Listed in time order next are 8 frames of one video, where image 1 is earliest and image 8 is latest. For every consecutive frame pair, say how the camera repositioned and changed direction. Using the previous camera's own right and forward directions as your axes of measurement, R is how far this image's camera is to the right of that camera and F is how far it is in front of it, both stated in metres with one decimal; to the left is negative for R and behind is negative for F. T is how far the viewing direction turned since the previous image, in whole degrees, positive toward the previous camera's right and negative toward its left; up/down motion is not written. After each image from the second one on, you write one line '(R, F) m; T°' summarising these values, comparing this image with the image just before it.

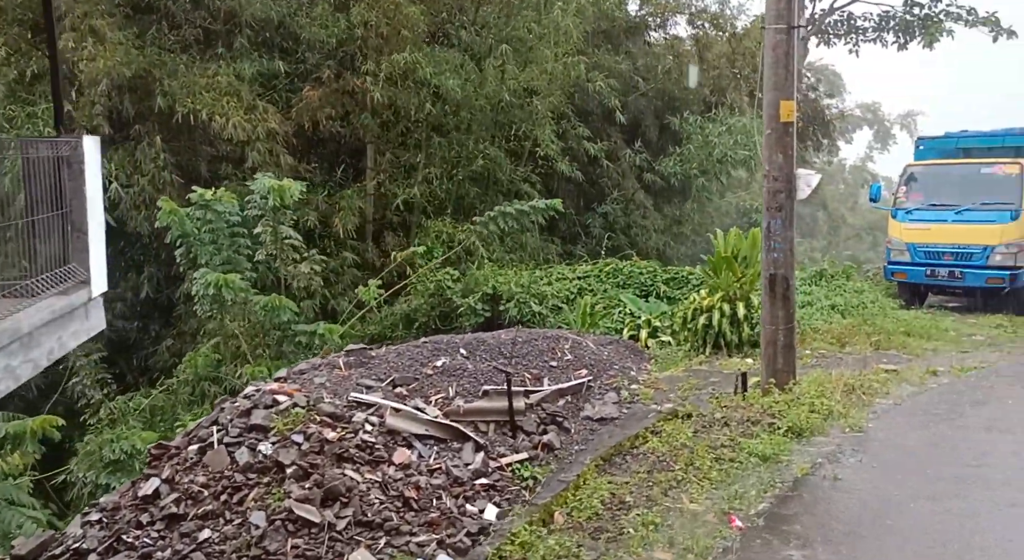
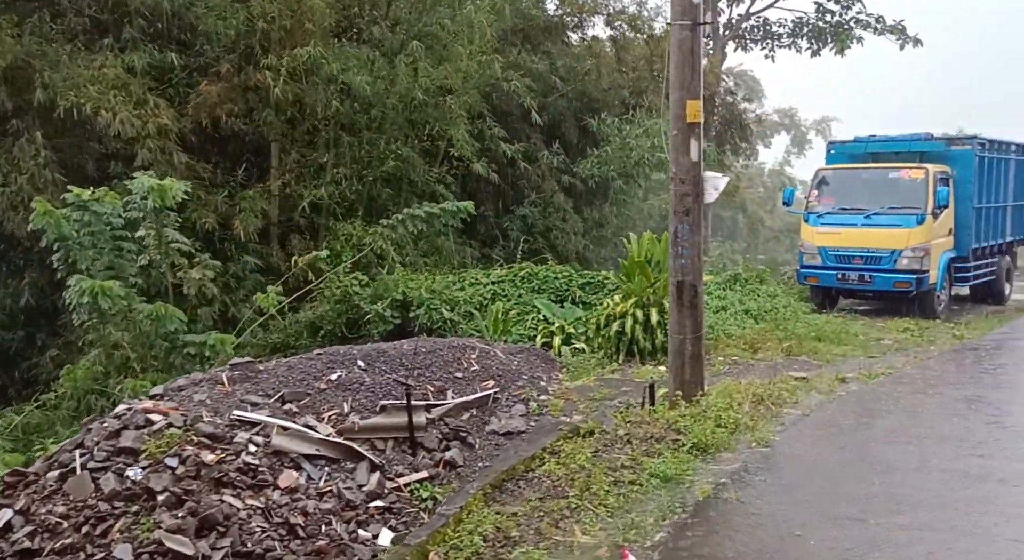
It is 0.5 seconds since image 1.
(+0.2, +0.4) m; +5°
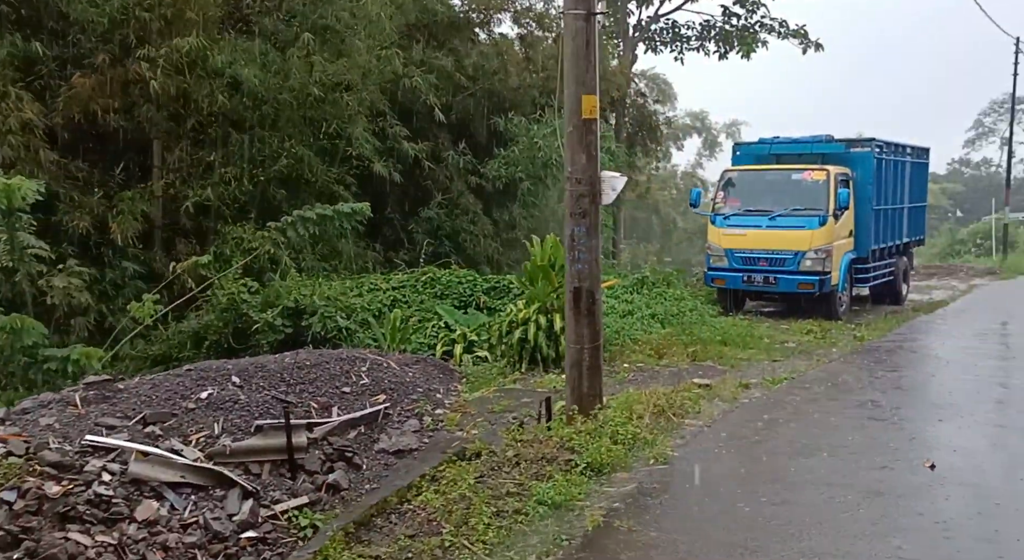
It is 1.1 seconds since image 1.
(+0.2, +0.5) m; +5°
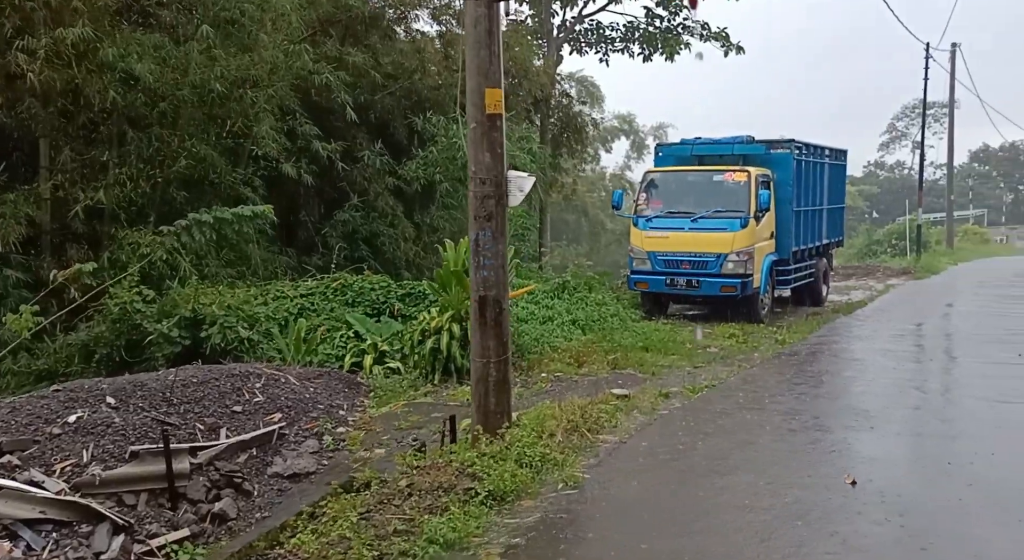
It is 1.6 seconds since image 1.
(+0.2, +0.5) m; +4°
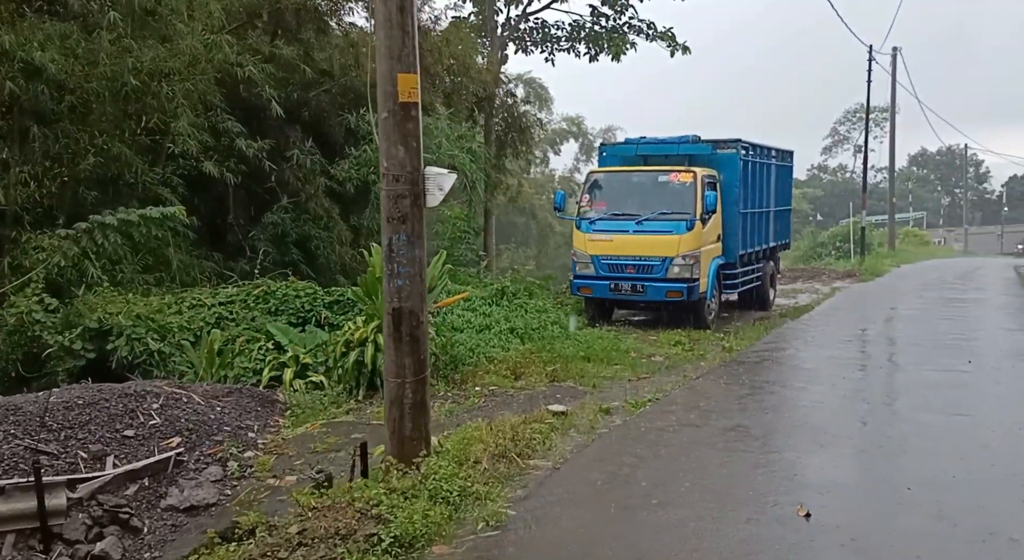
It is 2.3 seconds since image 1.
(+0.2, +0.6) m; +3°
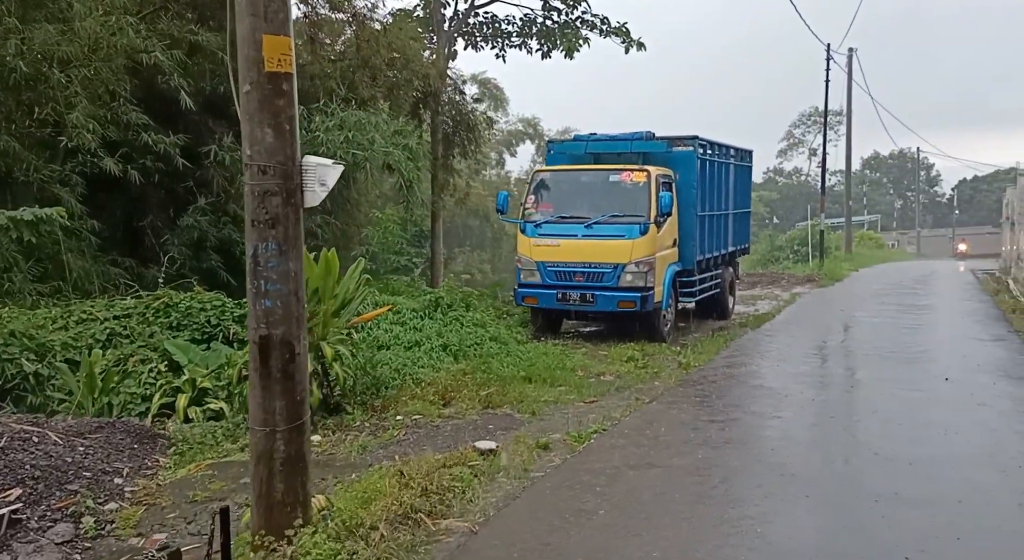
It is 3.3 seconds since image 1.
(+0.3, +1.0) m; +3°
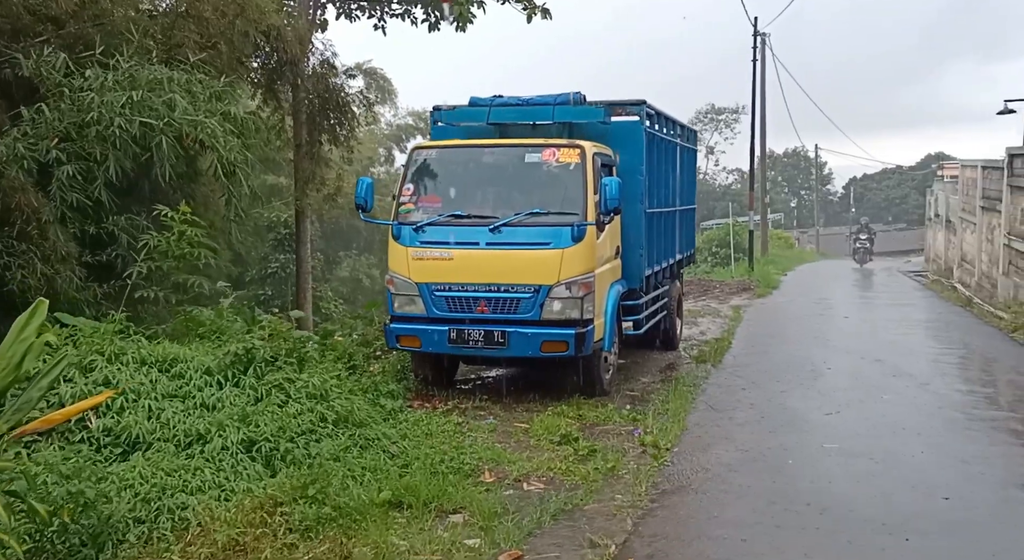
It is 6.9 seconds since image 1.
(+0.2, +3.6) m; +7°
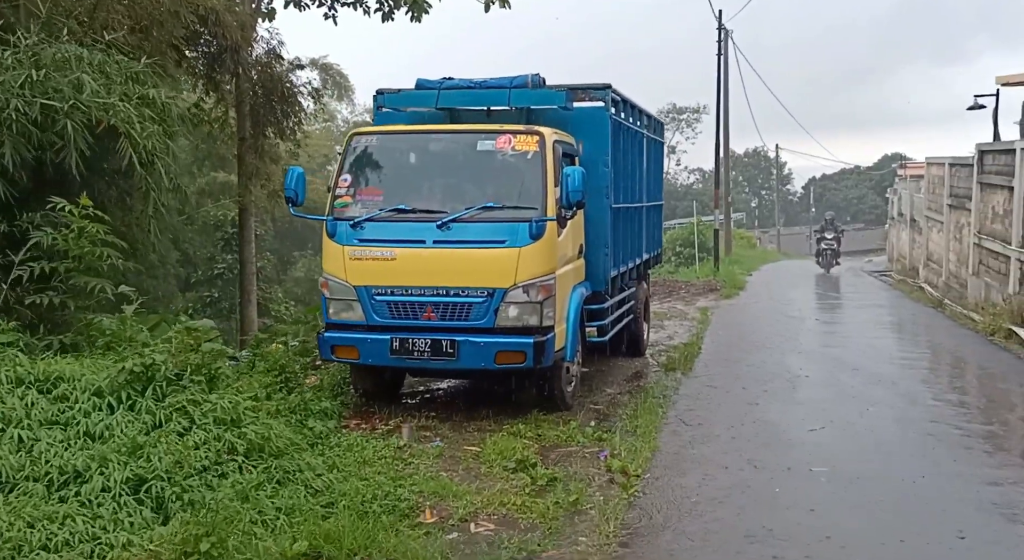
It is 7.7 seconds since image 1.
(+0.1, +0.8) m; +2°
